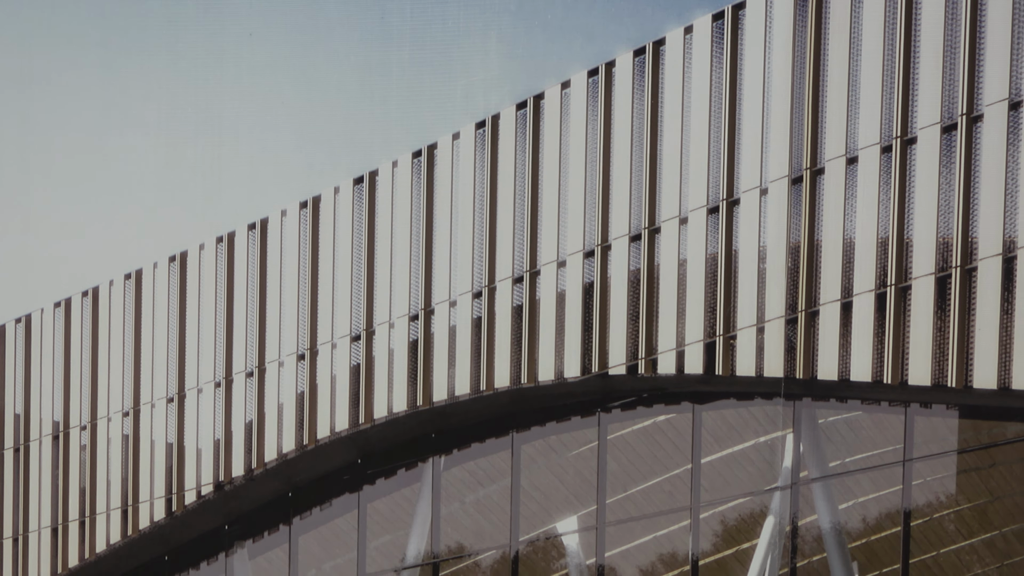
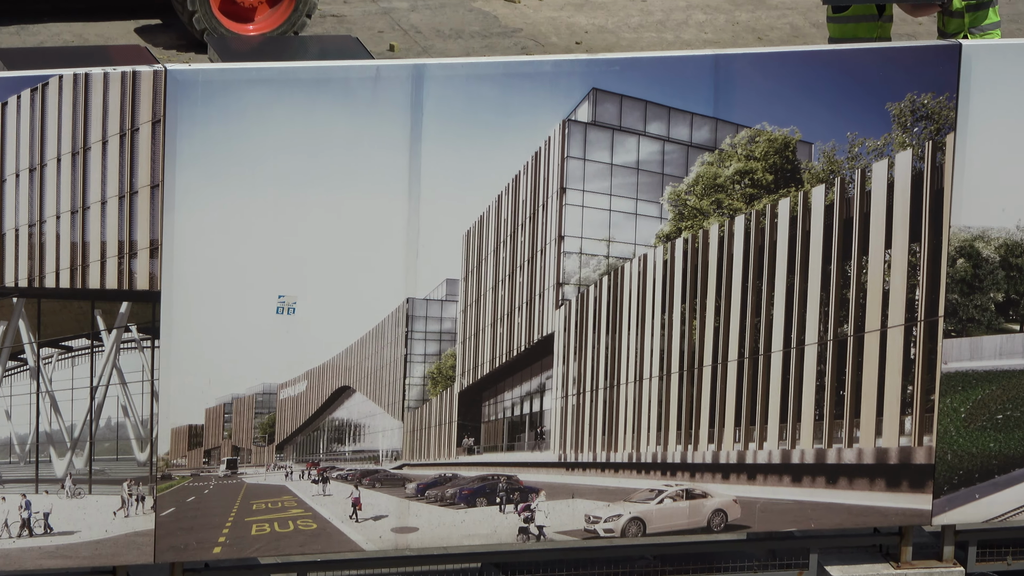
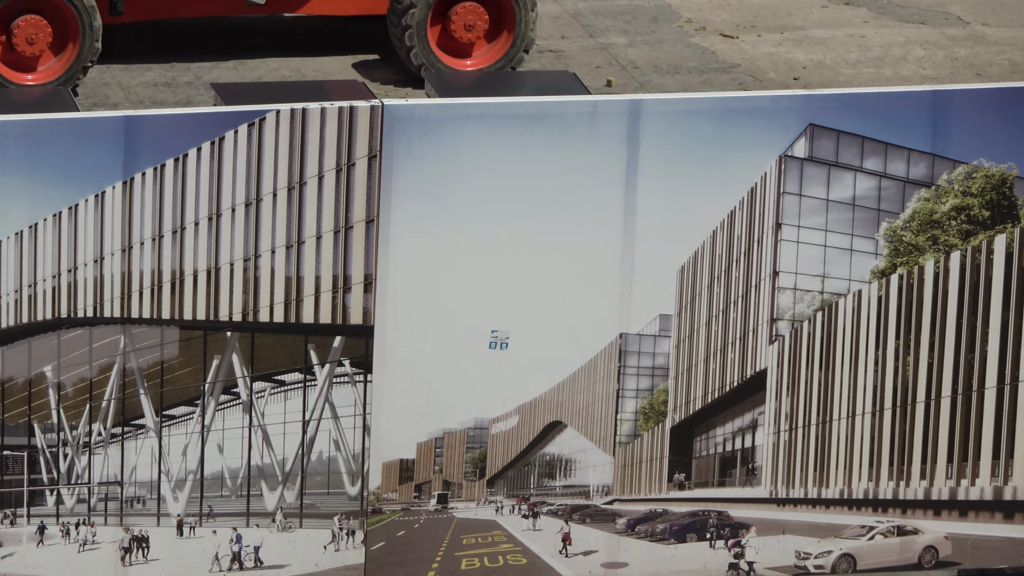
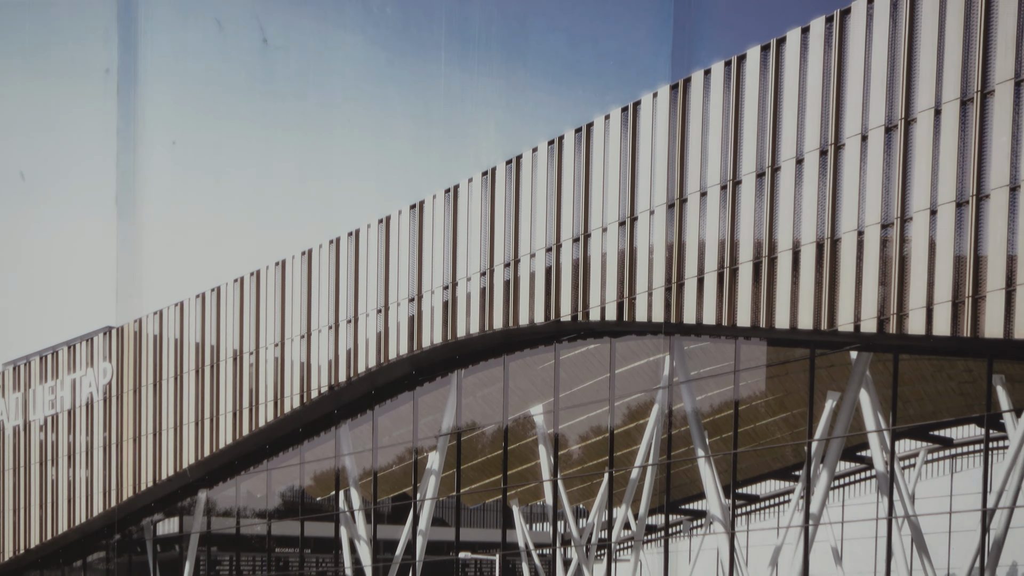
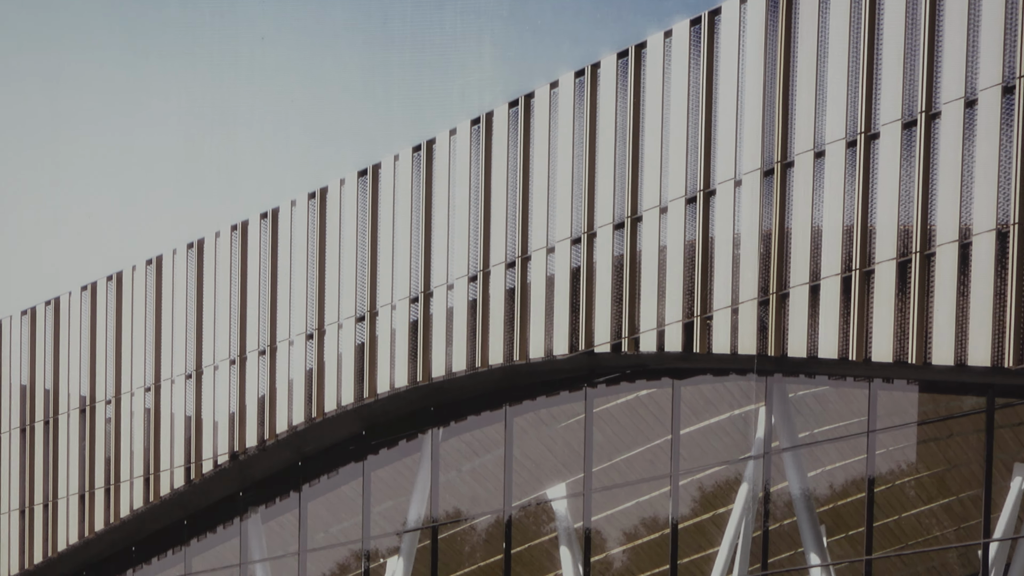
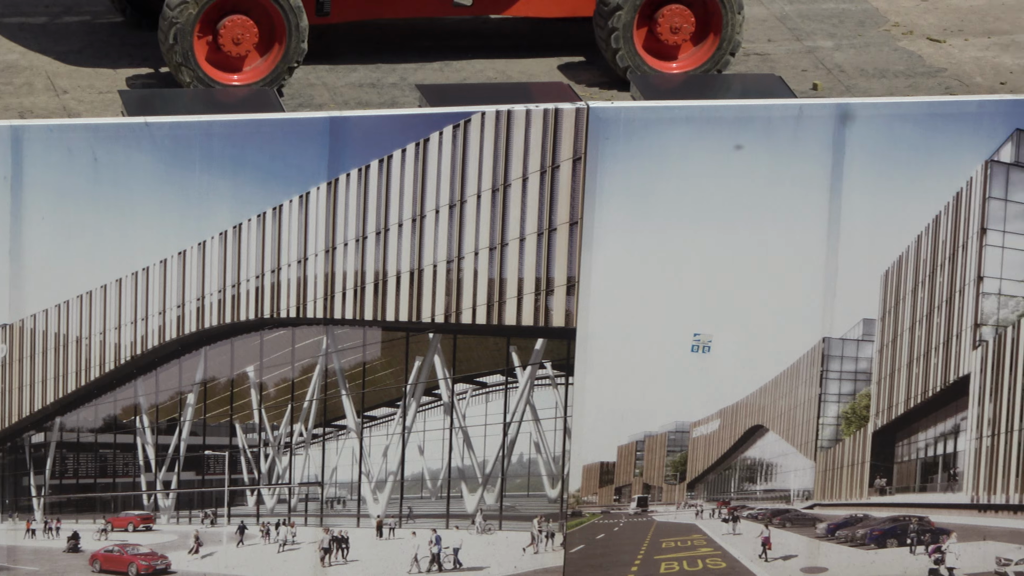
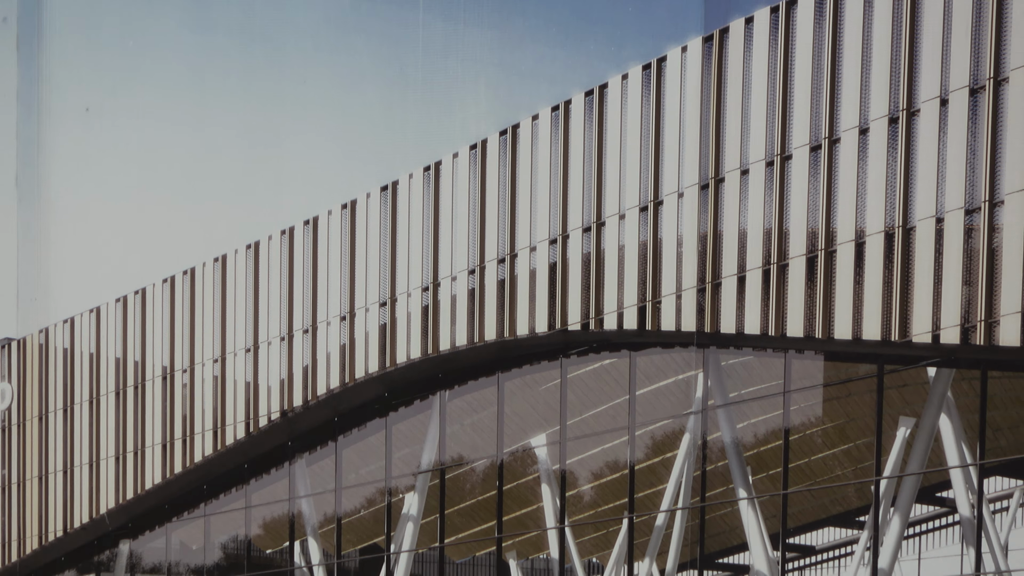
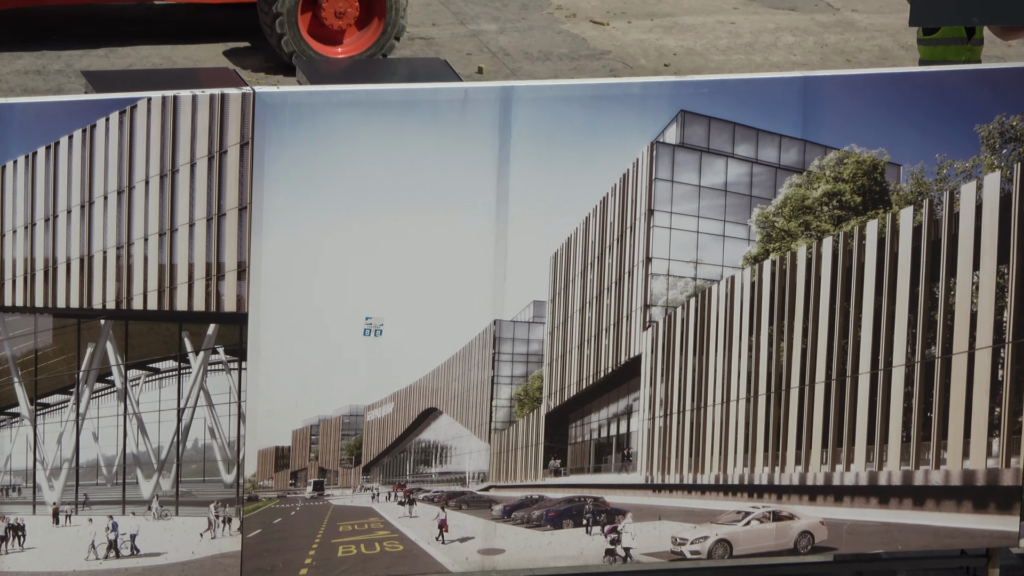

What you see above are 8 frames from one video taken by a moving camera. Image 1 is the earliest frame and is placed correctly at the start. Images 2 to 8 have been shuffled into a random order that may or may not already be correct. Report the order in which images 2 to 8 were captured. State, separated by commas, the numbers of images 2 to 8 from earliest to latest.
5, 7, 4, 6, 3, 8, 2
